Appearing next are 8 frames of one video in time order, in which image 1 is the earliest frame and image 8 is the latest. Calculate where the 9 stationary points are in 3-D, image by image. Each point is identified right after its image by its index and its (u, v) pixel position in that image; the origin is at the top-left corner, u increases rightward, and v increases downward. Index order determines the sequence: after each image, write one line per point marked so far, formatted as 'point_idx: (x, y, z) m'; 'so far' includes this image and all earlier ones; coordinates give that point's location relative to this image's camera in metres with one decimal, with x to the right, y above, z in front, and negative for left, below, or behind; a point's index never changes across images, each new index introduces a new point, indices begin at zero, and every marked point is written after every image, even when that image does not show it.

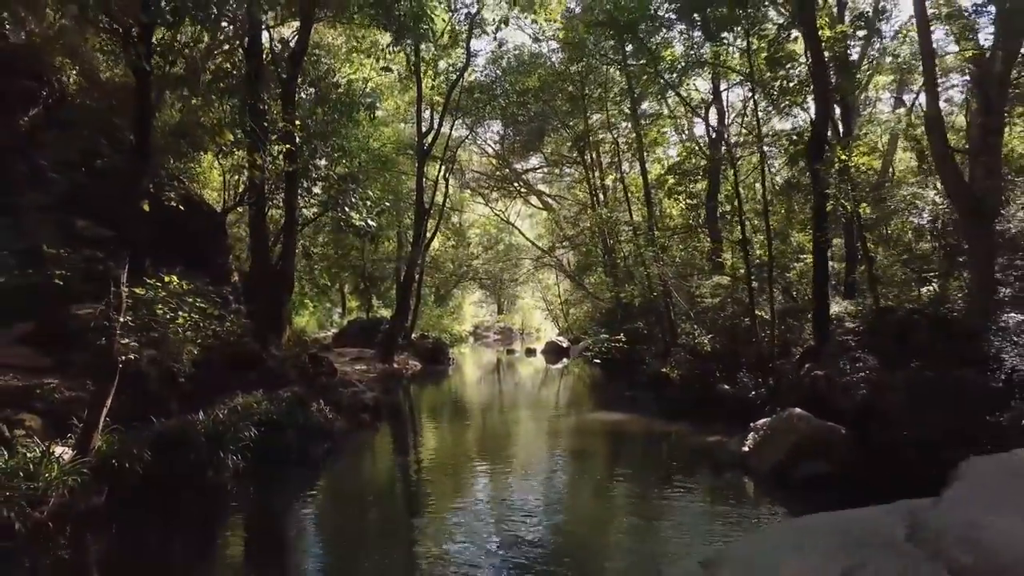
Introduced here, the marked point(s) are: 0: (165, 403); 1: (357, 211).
0: (-4.8, -1.6, +9.6) m
1: (-2.9, +1.5, +13.0) m
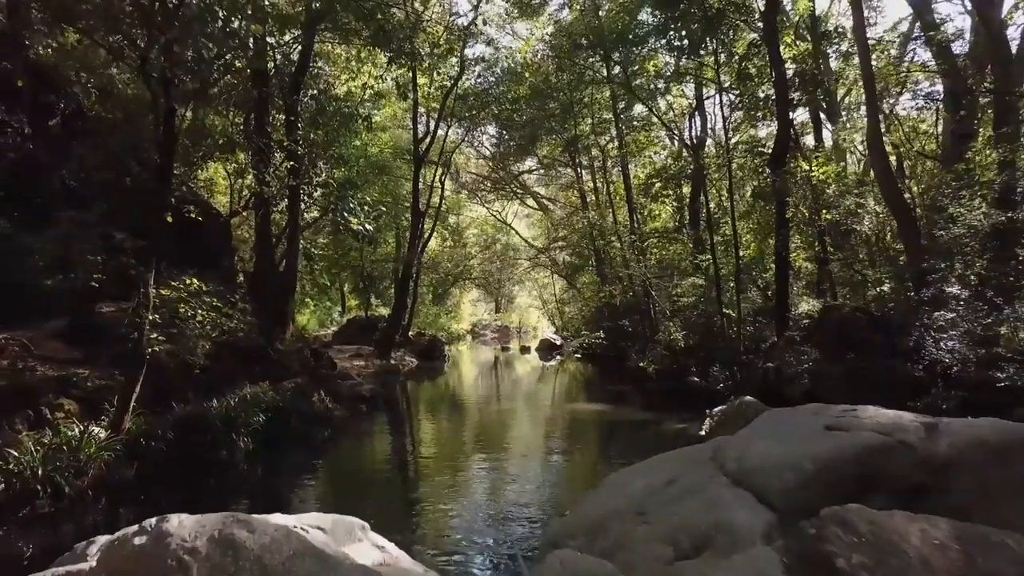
0: (-5.0, -1.6, +10.7) m
1: (-3.2, +1.5, +14.1) m
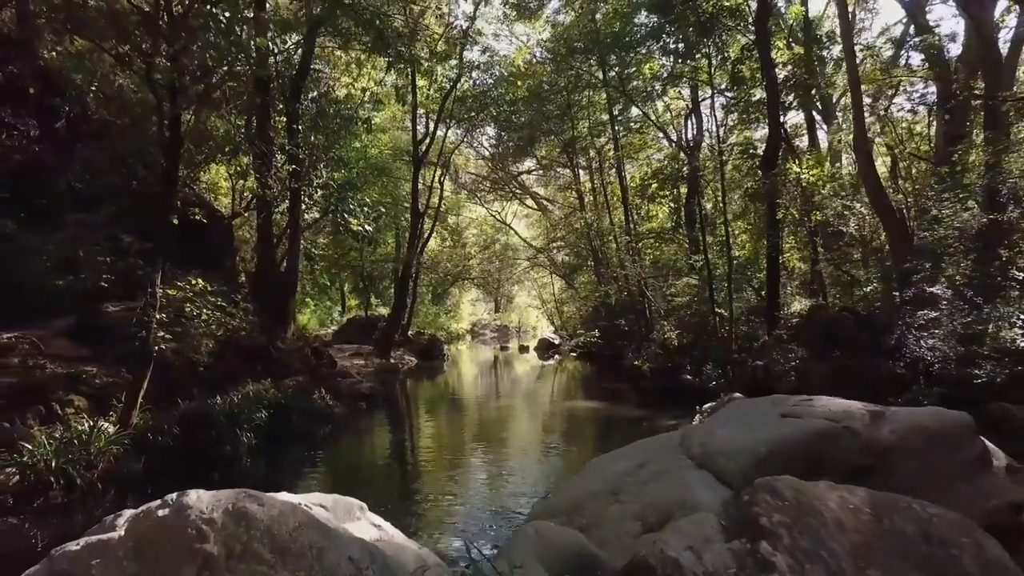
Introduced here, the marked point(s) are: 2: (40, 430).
0: (-5.1, -1.6, +11.0) m
1: (-3.2, +1.5, +14.4) m
2: (-5.5, -1.7, +8.1) m
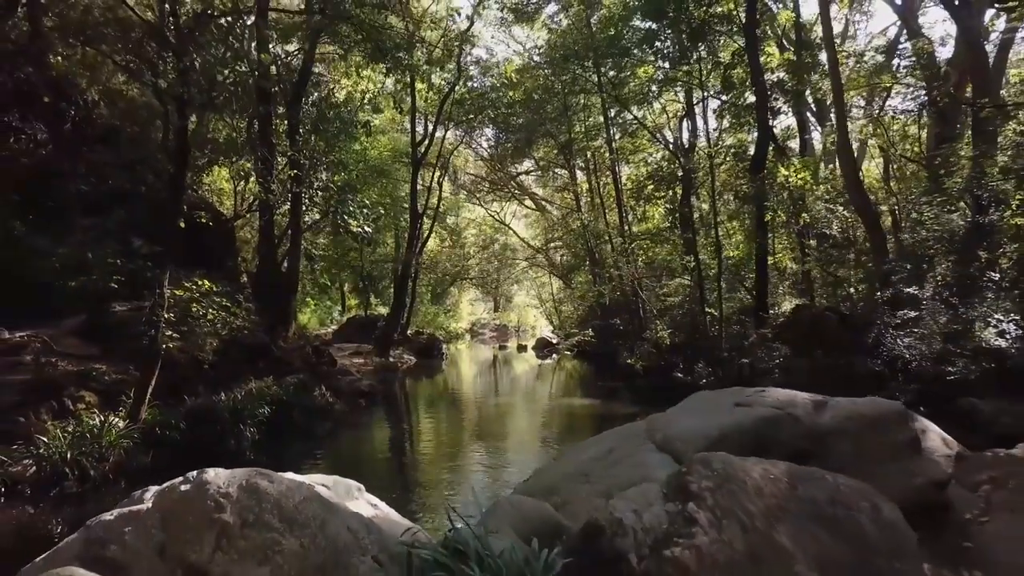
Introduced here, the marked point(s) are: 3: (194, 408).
0: (-5.2, -1.6, +11.4) m
1: (-3.3, +1.5, +14.8) m
2: (-5.6, -1.7, +8.5) m
3: (-4.7, -1.8, +10.3) m
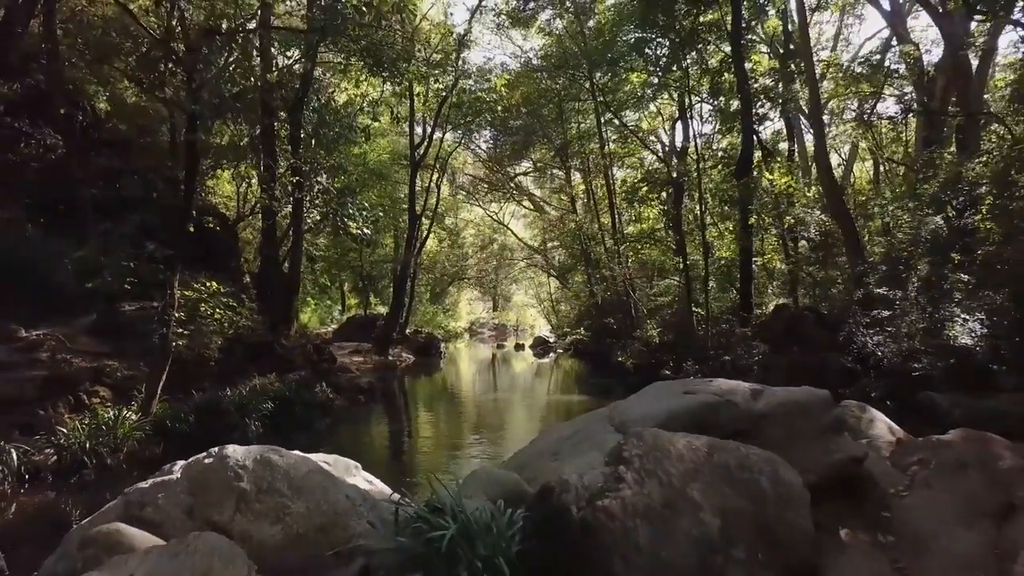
0: (-5.3, -1.6, +11.9) m
1: (-3.5, +1.4, +15.3) m
2: (-5.7, -1.7, +9.1) m
3: (-4.9, -1.8, +10.9) m
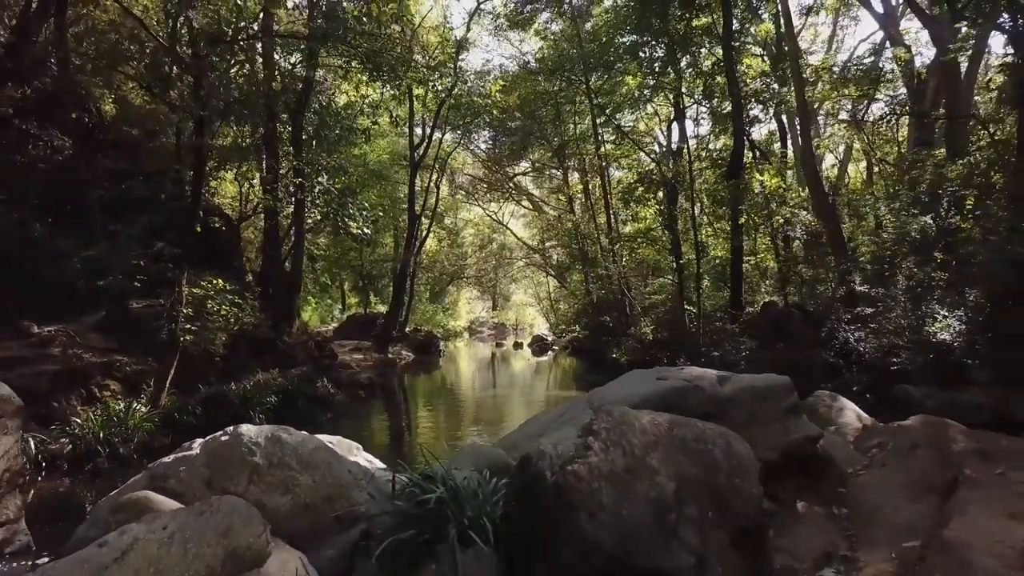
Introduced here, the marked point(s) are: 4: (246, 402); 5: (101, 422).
0: (-5.4, -1.6, +12.3) m
1: (-3.6, +1.5, +15.7) m
2: (-5.8, -1.6, +9.5) m
3: (-4.9, -1.8, +11.3) m
4: (-4.5, -2.0, +11.8) m
5: (-5.4, -1.8, +9.1) m
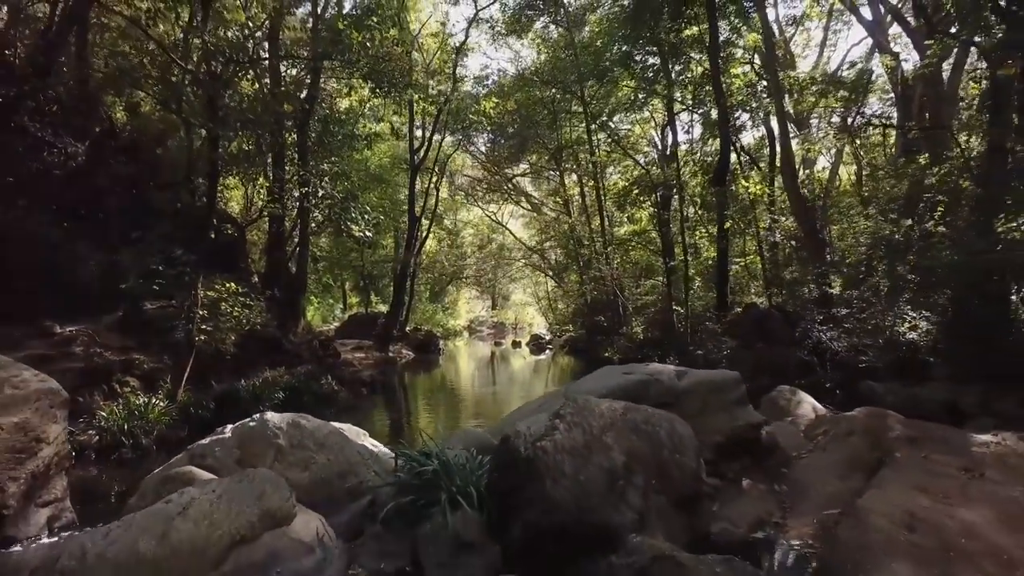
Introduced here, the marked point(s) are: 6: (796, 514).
0: (-5.5, -1.6, +13.1) m
1: (-3.7, +1.5, +16.4) m
2: (-5.9, -1.7, +10.2) m
3: (-5.0, -1.8, +12.0) m
4: (-4.6, -2.0, +12.6) m
5: (-5.5, -1.8, +9.8) m
6: (+2.1, -1.7, +5.1) m
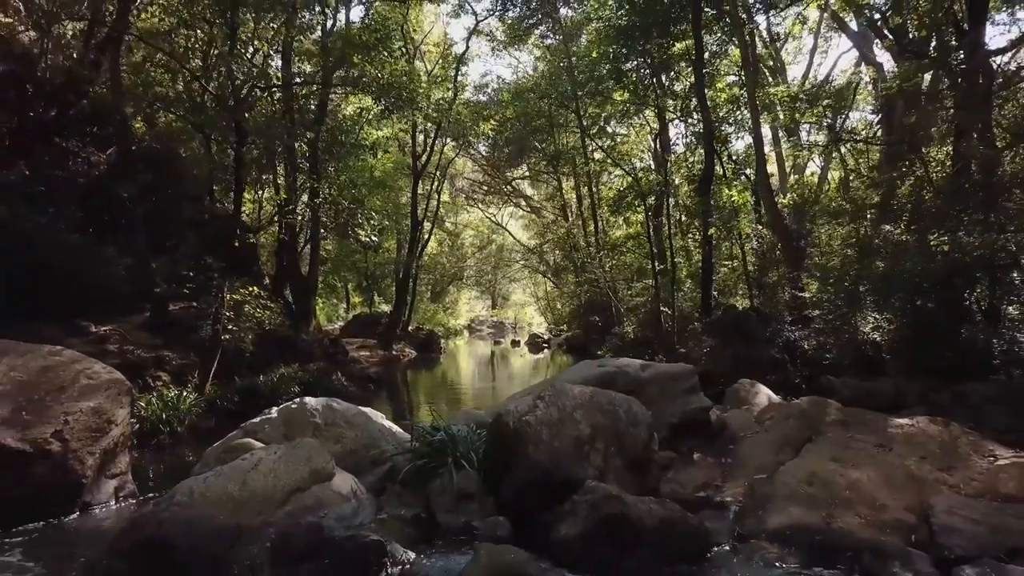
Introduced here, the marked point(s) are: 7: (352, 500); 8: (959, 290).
0: (-5.6, -1.7, +14.2) m
1: (-3.7, +1.4, +17.6) m
2: (-6.0, -1.8, +11.3) m
3: (-5.1, -1.9, +13.1) m
4: (-4.7, -2.1, +13.7) m
5: (-5.5, -1.9, +10.9) m
6: (+2.0, -1.8, +6.2) m
7: (-1.4, -1.8, +5.9) m
8: (+7.0, 0.0, +10.9) m
